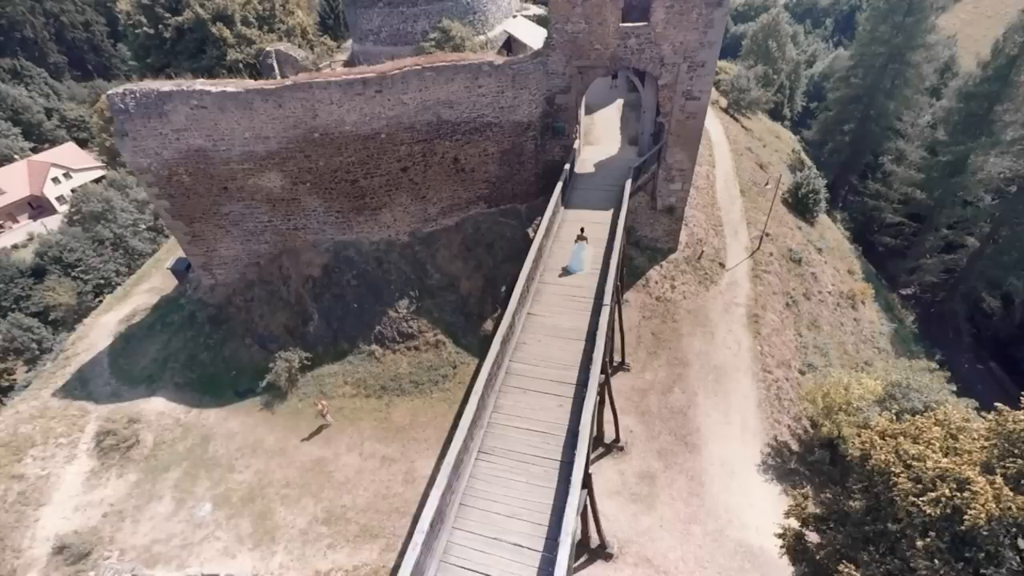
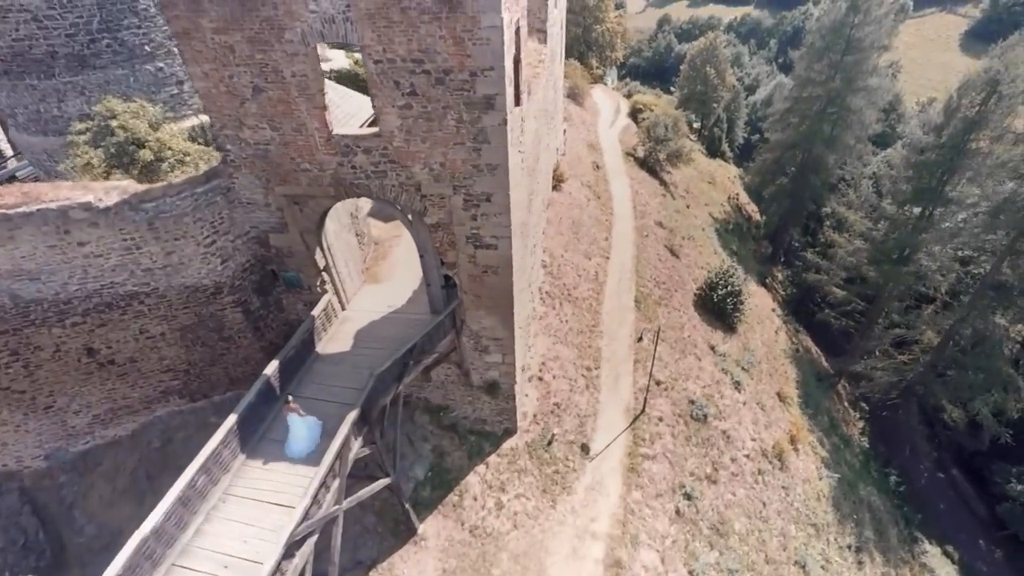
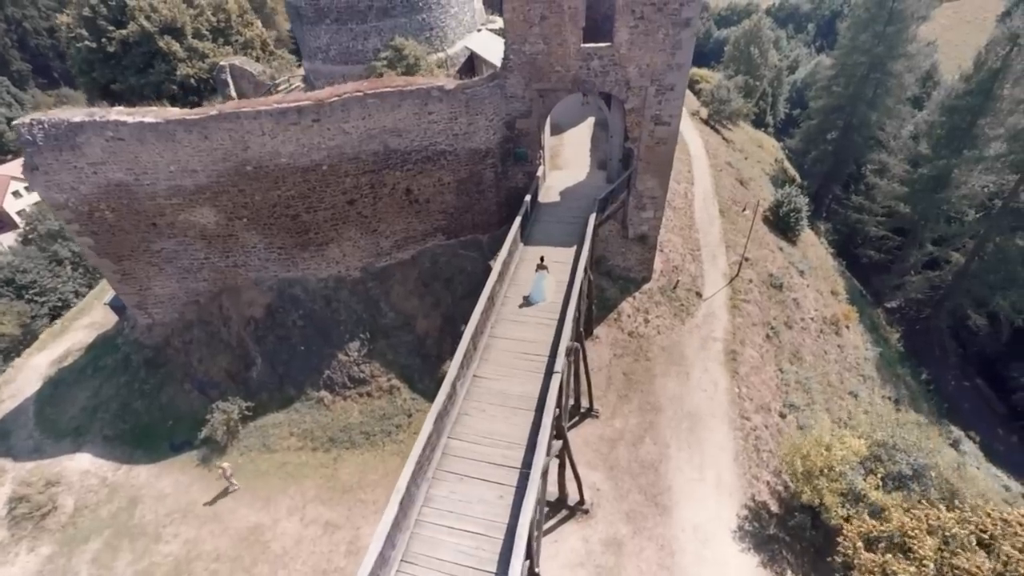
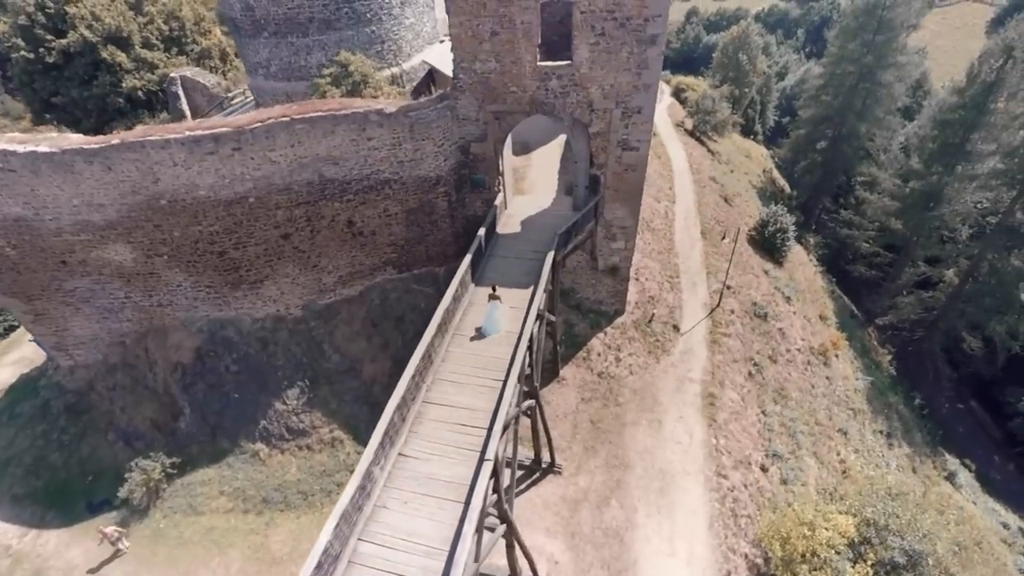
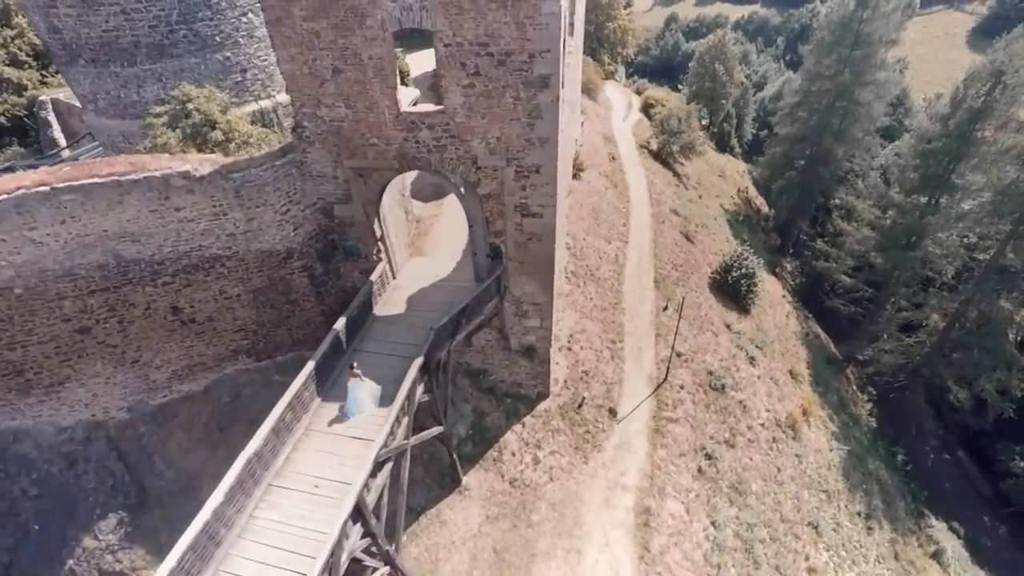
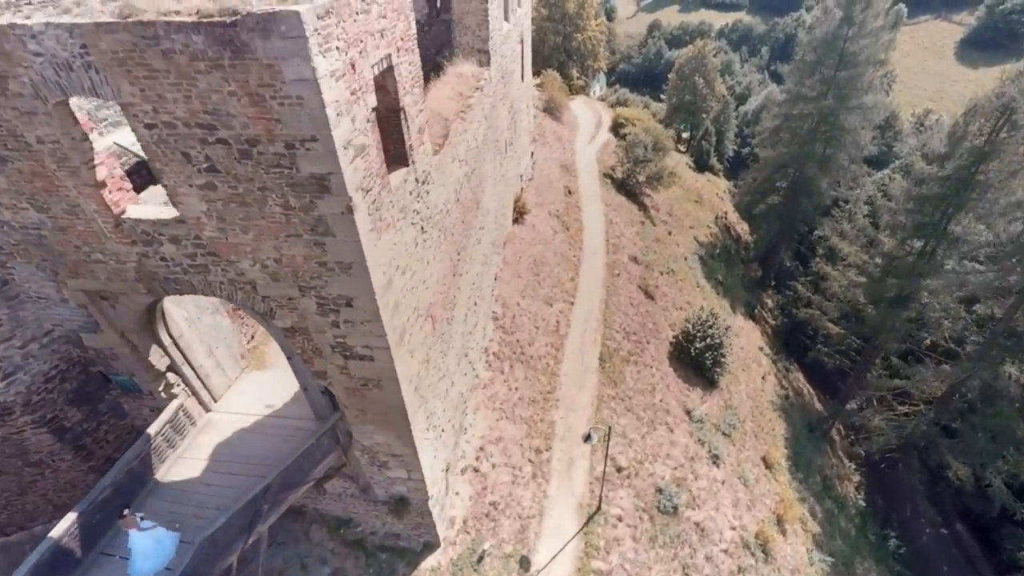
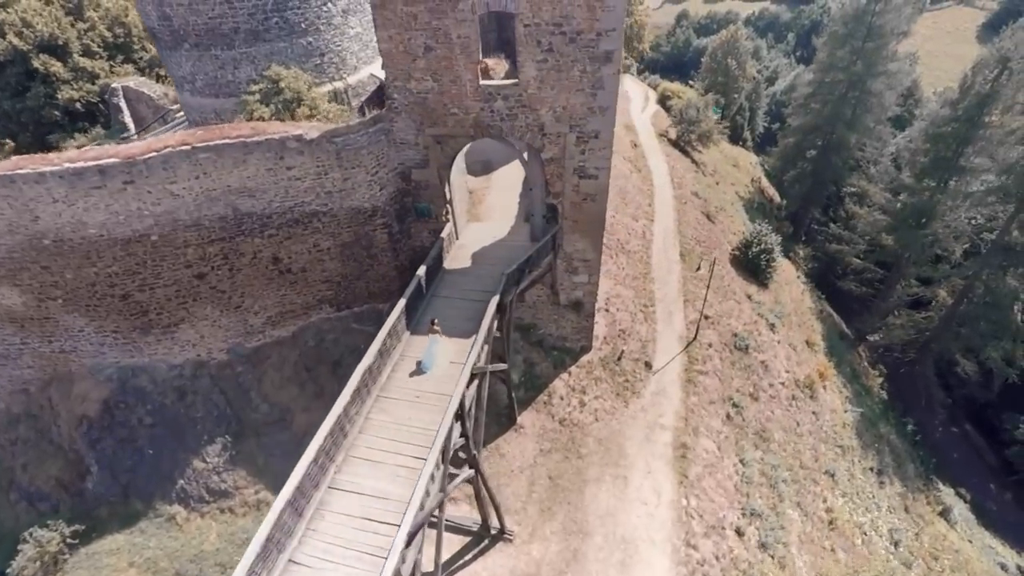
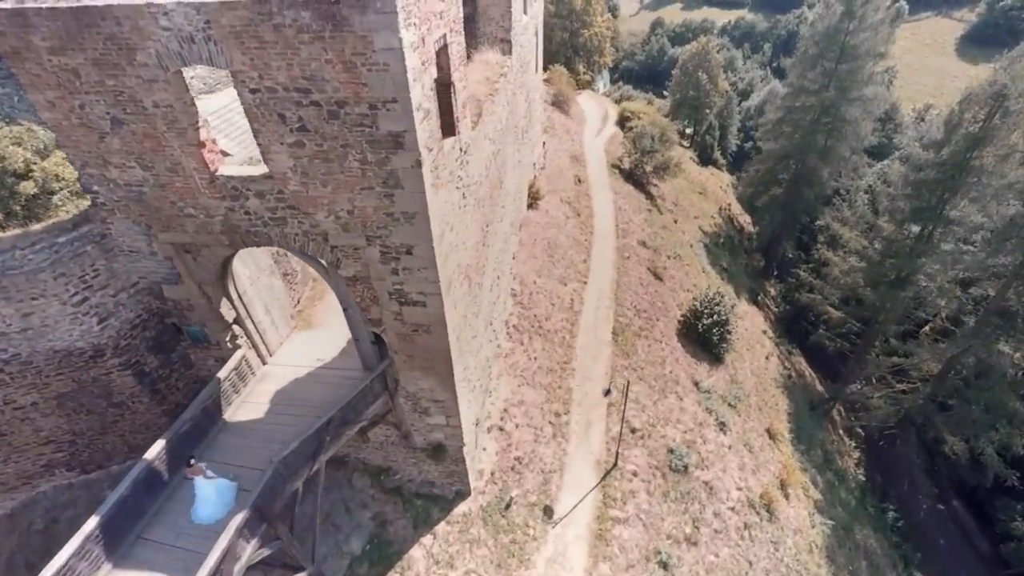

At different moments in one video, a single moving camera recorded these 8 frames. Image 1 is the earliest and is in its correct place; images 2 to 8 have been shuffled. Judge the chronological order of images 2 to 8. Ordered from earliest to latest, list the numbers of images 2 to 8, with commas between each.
3, 4, 7, 5, 2, 8, 6
